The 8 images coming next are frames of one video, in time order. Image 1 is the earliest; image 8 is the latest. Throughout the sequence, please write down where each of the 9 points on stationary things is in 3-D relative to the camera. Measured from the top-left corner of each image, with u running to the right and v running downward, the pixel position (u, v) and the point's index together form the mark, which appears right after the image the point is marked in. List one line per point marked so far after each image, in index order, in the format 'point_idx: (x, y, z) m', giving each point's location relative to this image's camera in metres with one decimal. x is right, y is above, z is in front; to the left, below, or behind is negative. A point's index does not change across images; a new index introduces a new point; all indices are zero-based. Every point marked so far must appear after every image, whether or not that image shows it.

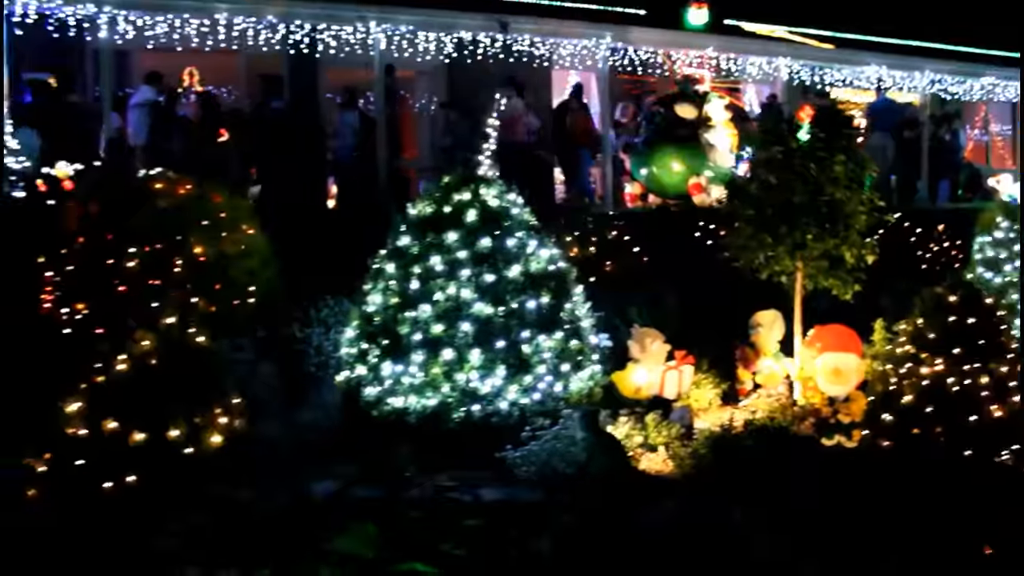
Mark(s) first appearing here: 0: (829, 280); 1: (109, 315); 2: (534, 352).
0: (+2.7, +0.1, +8.6) m
1: (-2.4, -0.2, +6.1) m
2: (+0.1, -0.4, +6.8) m
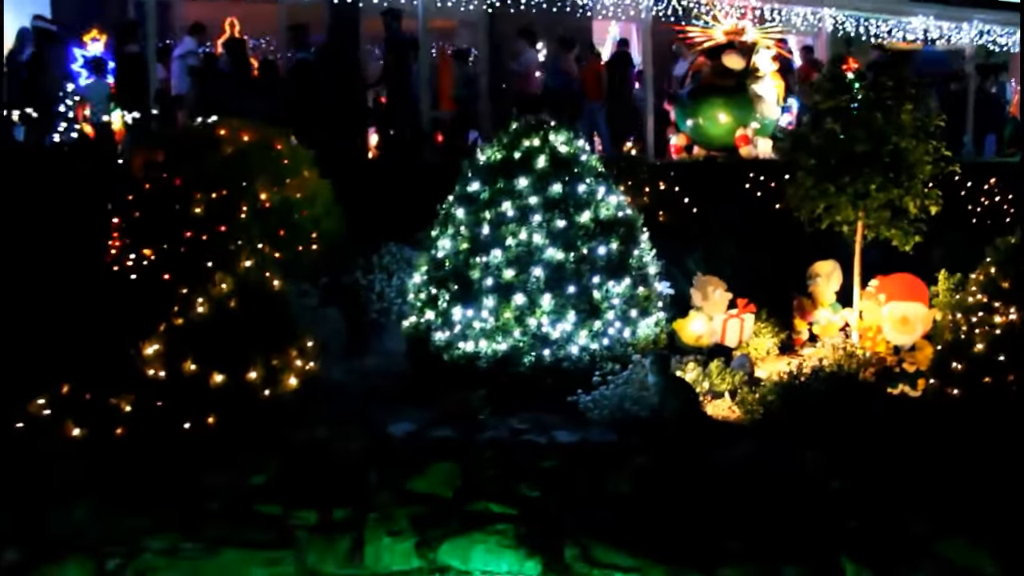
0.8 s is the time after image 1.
0: (+3.2, +0.5, +8.6) m
1: (-2.0, +0.2, +6.2) m
2: (+0.6, -0.1, +6.8) m
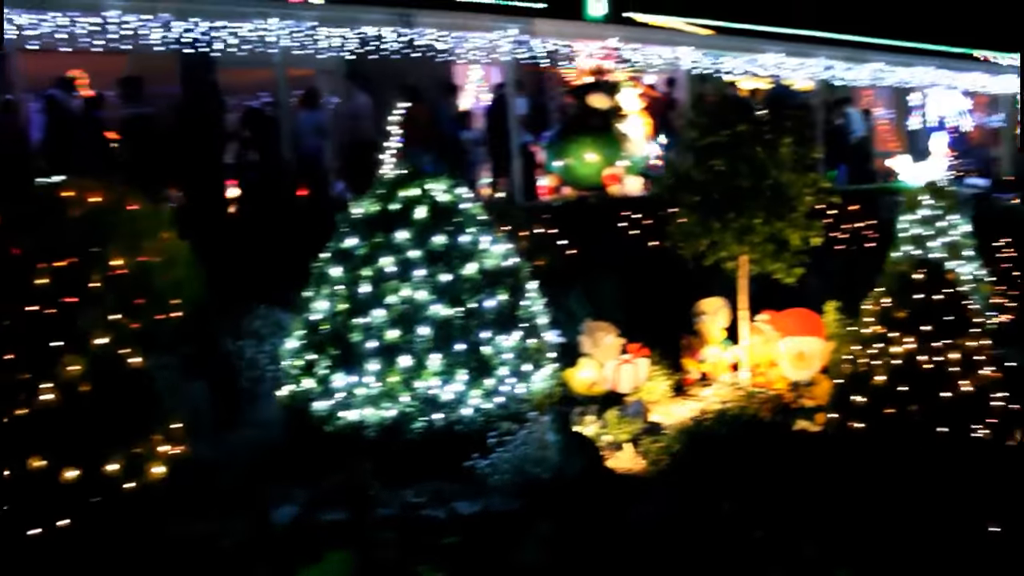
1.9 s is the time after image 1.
0: (+2.2, +0.2, +8.5) m
1: (-2.6, -0.3, +5.5) m
2: (-0.1, -0.4, +6.4) m
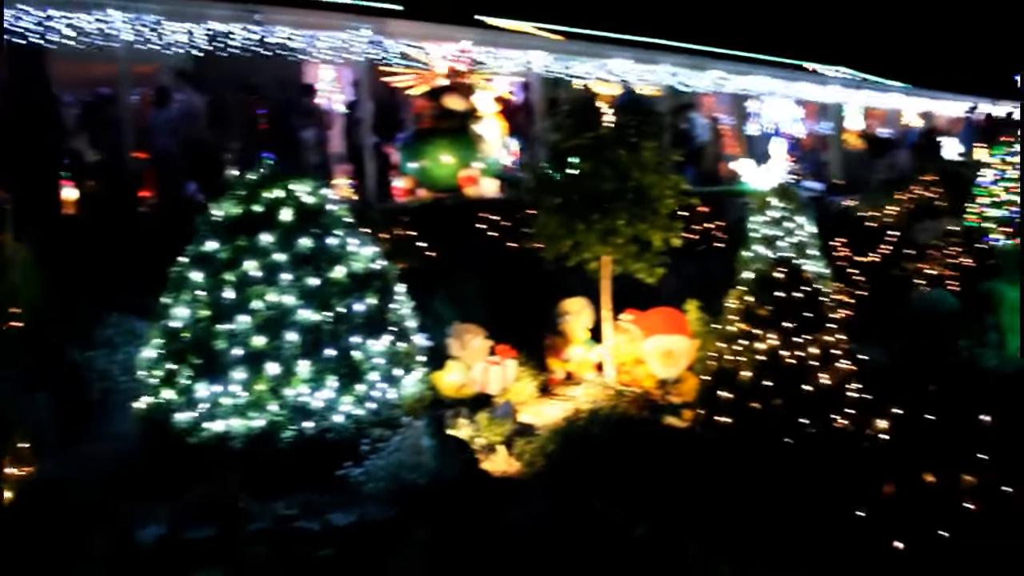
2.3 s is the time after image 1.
0: (+1.1, +0.2, +8.7) m
1: (-3.2, -0.3, +4.9) m
2: (-0.9, -0.4, +6.2) m
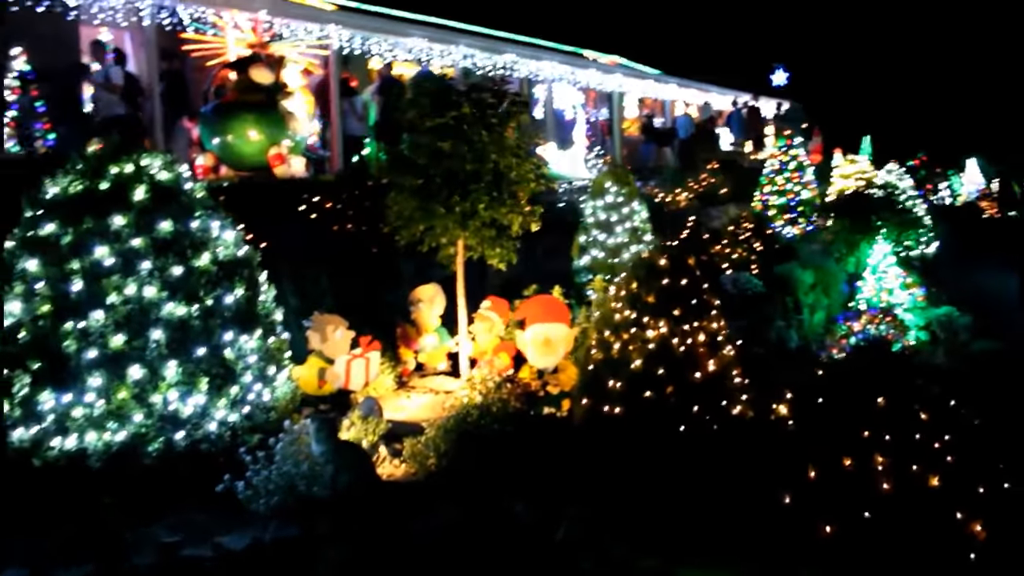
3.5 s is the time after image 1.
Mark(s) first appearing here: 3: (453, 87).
0: (-0.1, +0.3, +8.4) m
1: (-3.5, -0.3, +3.8) m
2: (-1.5, -0.4, +5.6) m
3: (-0.5, +1.5, +7.9) m
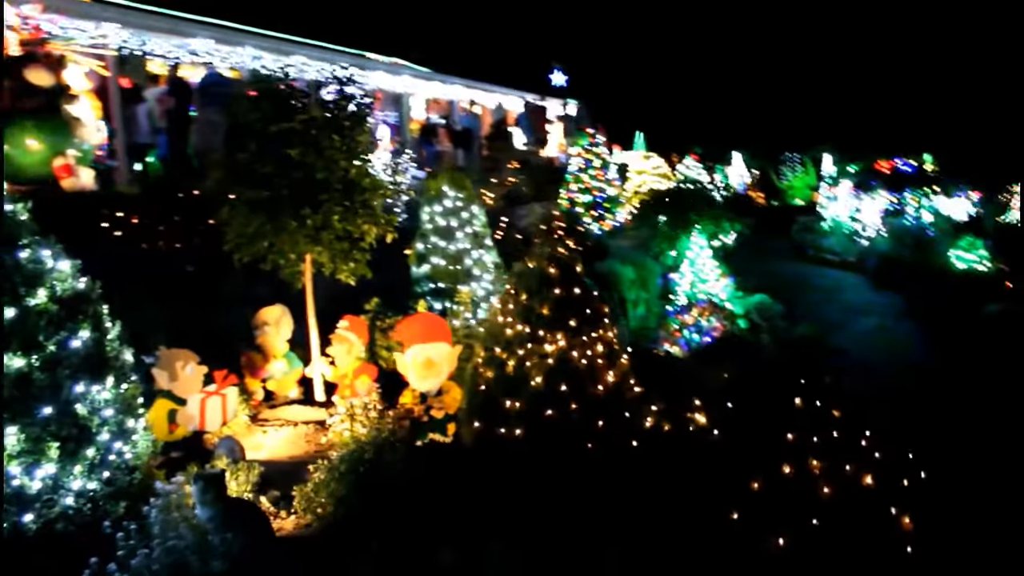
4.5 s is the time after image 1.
0: (-1.2, +0.2, +7.7) m
1: (-3.5, -0.6, +2.5) m
2: (-1.9, -0.6, +4.6) m
3: (-1.5, +1.4, +7.2) m
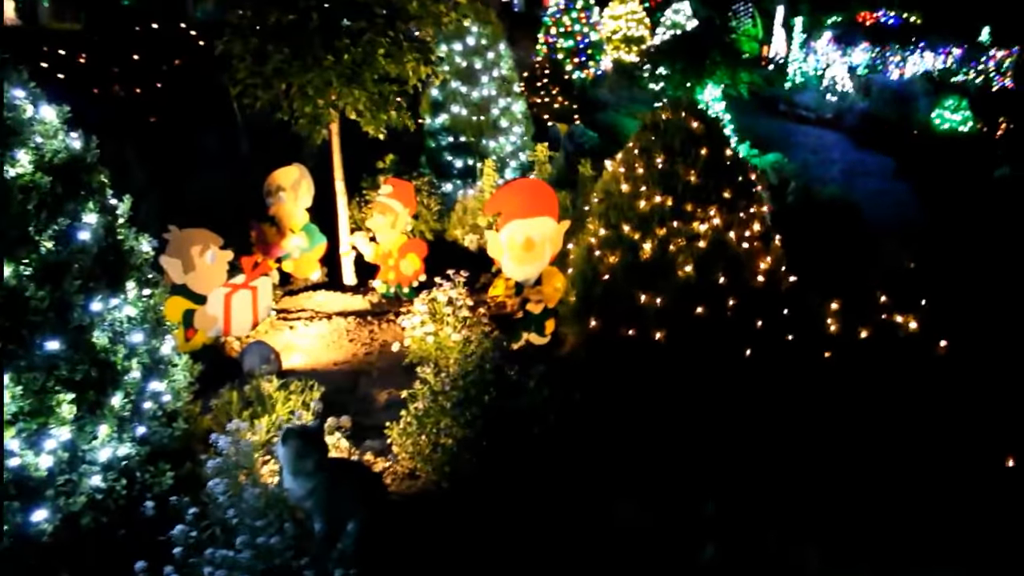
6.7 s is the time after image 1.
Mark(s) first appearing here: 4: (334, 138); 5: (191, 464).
0: (-0.7, +1.0, +6.0) m
1: (-2.6, -0.5, +0.8) m
2: (-1.2, -0.1, +3.0) m
3: (-1.0, +2.2, +5.3) m
4: (-1.1, +0.9, +6.1) m
5: (-1.0, -0.6, +3.3) m
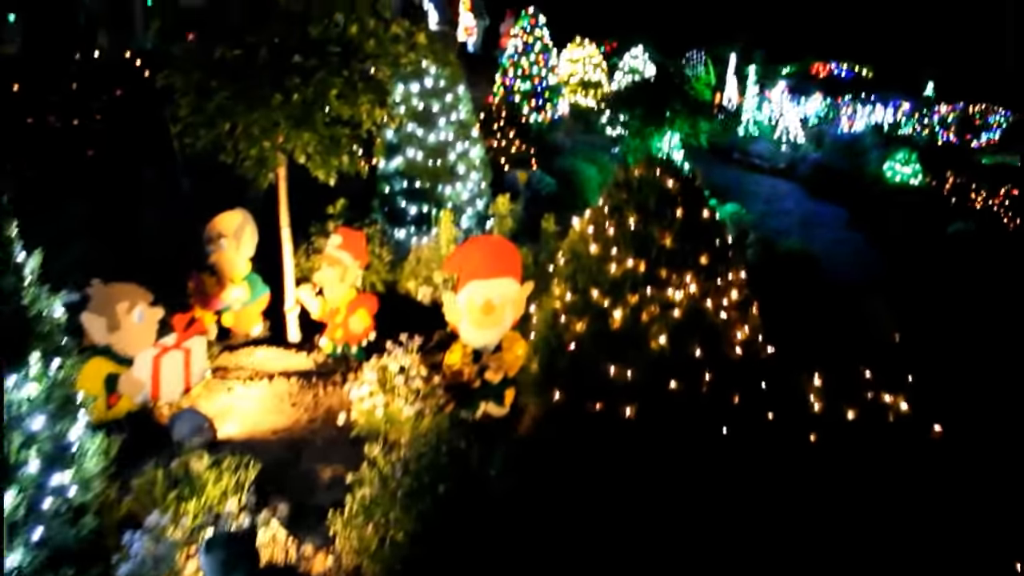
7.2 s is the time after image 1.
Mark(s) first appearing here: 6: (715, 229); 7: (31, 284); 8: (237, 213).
0: (-0.9, +0.7, +5.6) m
1: (-2.6, -0.6, +0.3) m
2: (-1.3, -0.3, +2.6) m
3: (-1.1, +1.9, +5.0) m
4: (-1.3, +0.6, +5.7) m
5: (-1.2, -0.8, +2.9) m
6: (+0.9, +0.3, +4.4) m
7: (-1.3, 0.0, +2.8) m
8: (-1.5, +0.4, +5.7) m
